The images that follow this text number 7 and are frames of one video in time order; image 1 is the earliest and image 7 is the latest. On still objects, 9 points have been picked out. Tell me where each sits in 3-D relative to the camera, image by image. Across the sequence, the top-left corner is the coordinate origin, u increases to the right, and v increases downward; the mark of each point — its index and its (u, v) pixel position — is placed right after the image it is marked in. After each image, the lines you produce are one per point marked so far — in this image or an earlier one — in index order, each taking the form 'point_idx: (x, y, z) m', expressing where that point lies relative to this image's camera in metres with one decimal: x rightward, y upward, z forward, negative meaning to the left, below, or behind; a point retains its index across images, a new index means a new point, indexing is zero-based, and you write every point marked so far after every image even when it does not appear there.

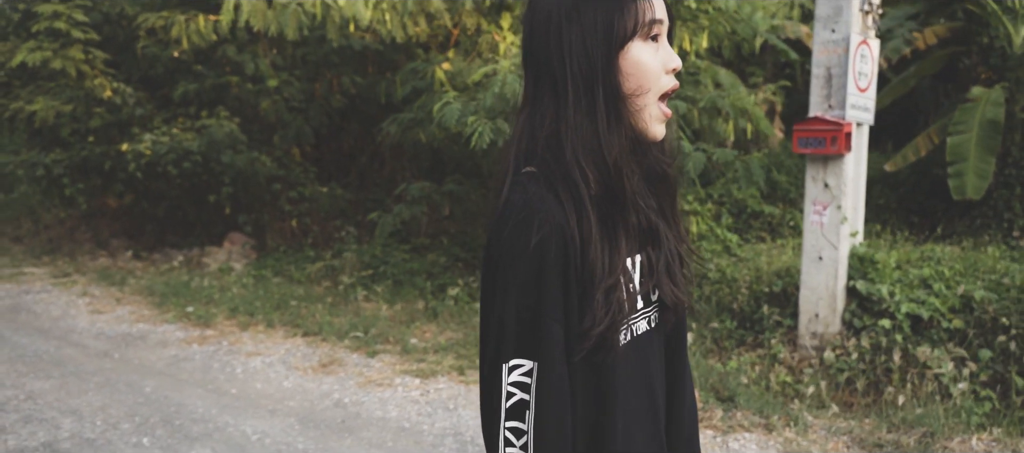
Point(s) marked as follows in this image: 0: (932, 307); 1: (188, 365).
0: (+2.7, -0.5, +5.4) m
1: (-2.4, -1.0, +6.2) m
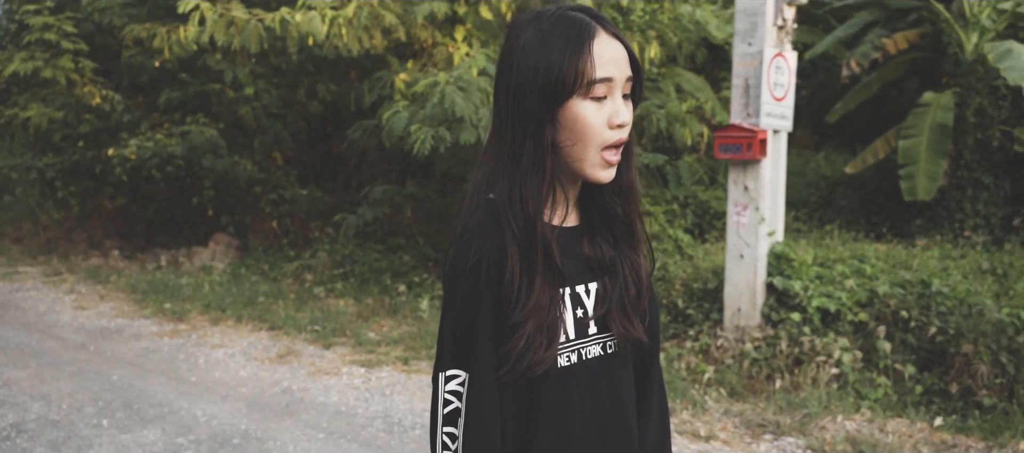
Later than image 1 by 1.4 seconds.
0: (+2.3, -0.5, +5.8) m
1: (-2.8, -1.0, +6.7) m
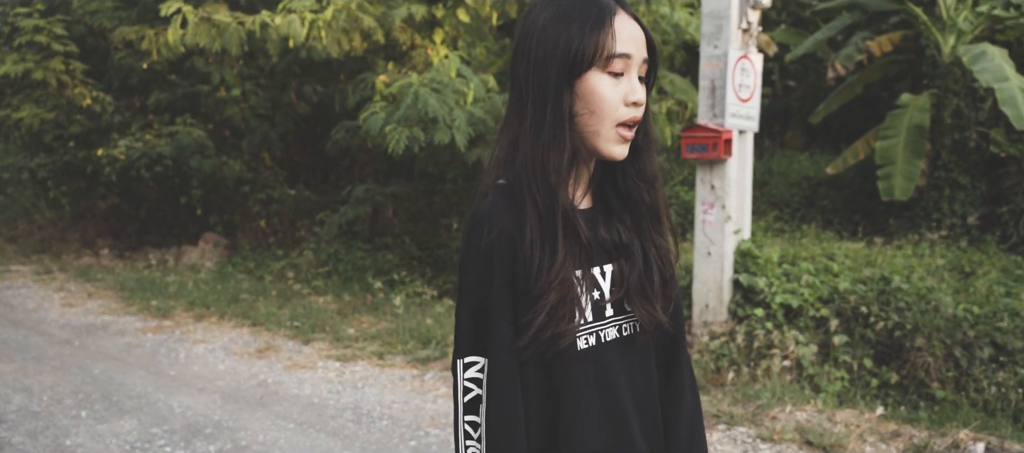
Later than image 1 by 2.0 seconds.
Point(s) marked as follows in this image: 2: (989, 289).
0: (+2.1, -0.5, +6.0) m
1: (-3.0, -1.0, +6.9) m
2: (+3.4, -0.5, +6.1) m
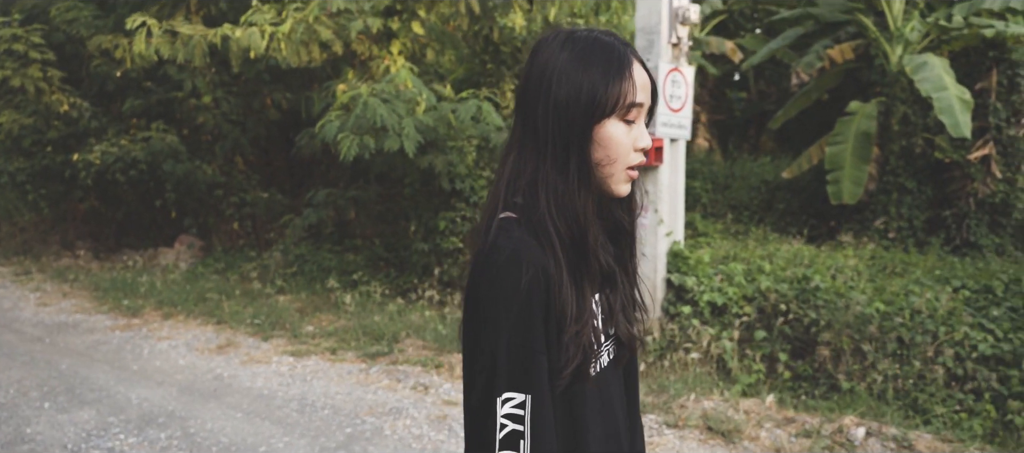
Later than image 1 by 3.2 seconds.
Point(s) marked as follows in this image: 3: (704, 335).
0: (+1.6, -0.5, +6.4) m
1: (-3.5, -1.0, +7.2) m
2: (+3.0, -0.5, +6.5) m
3: (+1.4, -0.8, +6.2) m
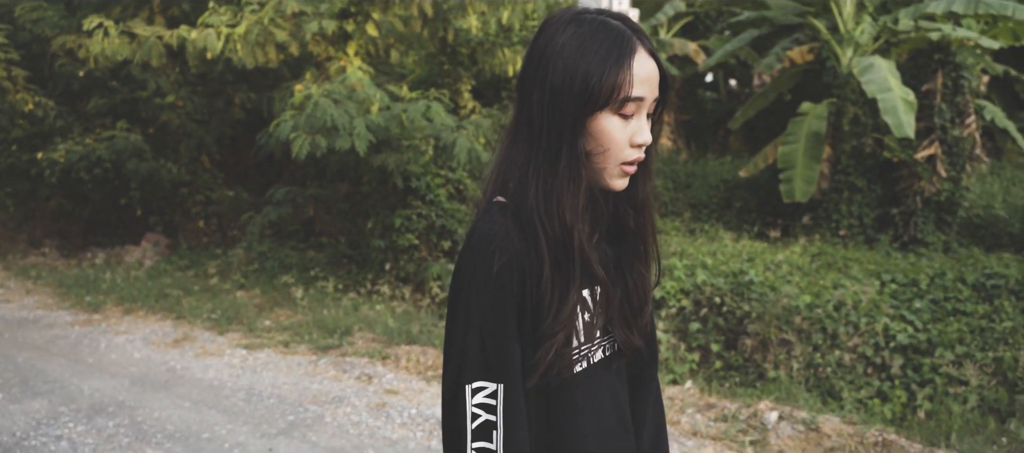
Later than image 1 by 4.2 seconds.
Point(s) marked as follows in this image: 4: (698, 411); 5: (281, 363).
0: (+1.2, -0.5, +6.6) m
1: (-3.9, -1.0, +7.4) m
2: (+2.6, -0.4, +6.8) m
3: (+1.0, -0.8, +6.5) m
4: (+1.1, -1.1, +5.1) m
5: (-1.8, -1.0, +6.5) m
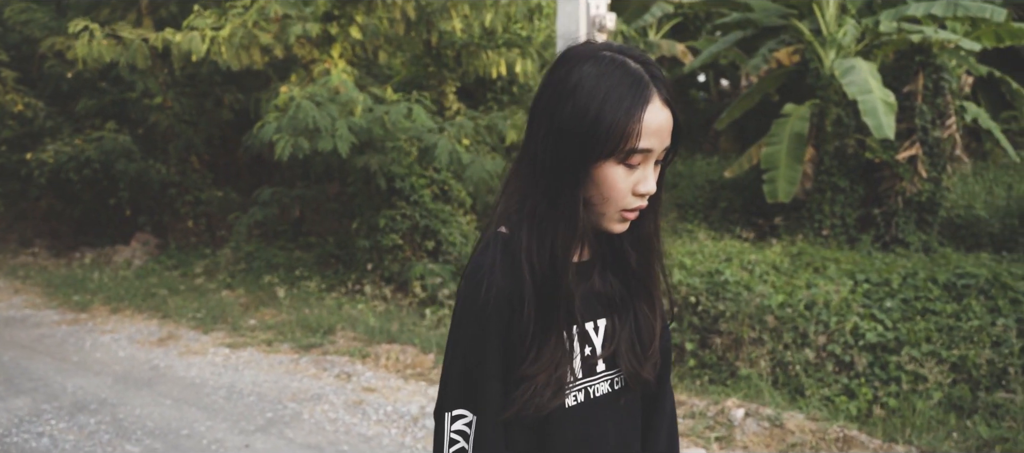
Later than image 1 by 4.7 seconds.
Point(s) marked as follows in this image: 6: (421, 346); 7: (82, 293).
0: (+1.0, -0.5, +6.8) m
1: (-4.1, -1.0, +7.5) m
2: (+2.4, -0.4, +6.9) m
3: (+0.8, -0.8, +6.6) m
4: (+1.0, -1.1, +5.2) m
5: (-1.9, -1.0, +6.6) m
6: (-0.7, -0.9, +6.6) m
7: (-4.7, -0.7, +9.2) m
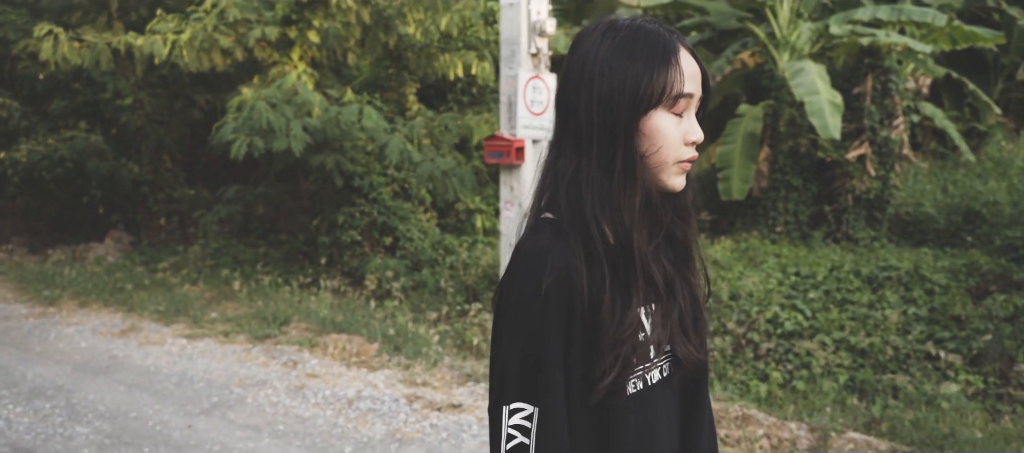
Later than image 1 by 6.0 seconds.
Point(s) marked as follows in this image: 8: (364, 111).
0: (+0.6, -0.5, +7.1) m
1: (-4.5, -1.0, +7.8) m
2: (+1.9, -0.4, +7.2) m
3: (+0.4, -0.7, +6.9) m
4: (+0.5, -1.1, +5.5) m
5: (-2.4, -1.0, +6.9) m
6: (-1.2, -0.9, +6.9) m
7: (-5.2, -0.7, +9.5) m
8: (-1.4, +1.1, +8.1) m
